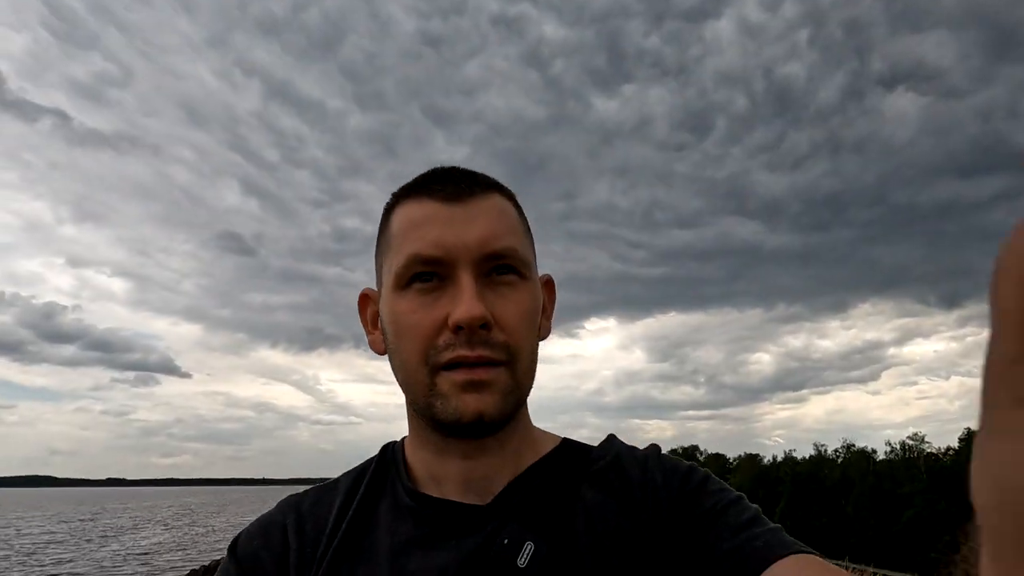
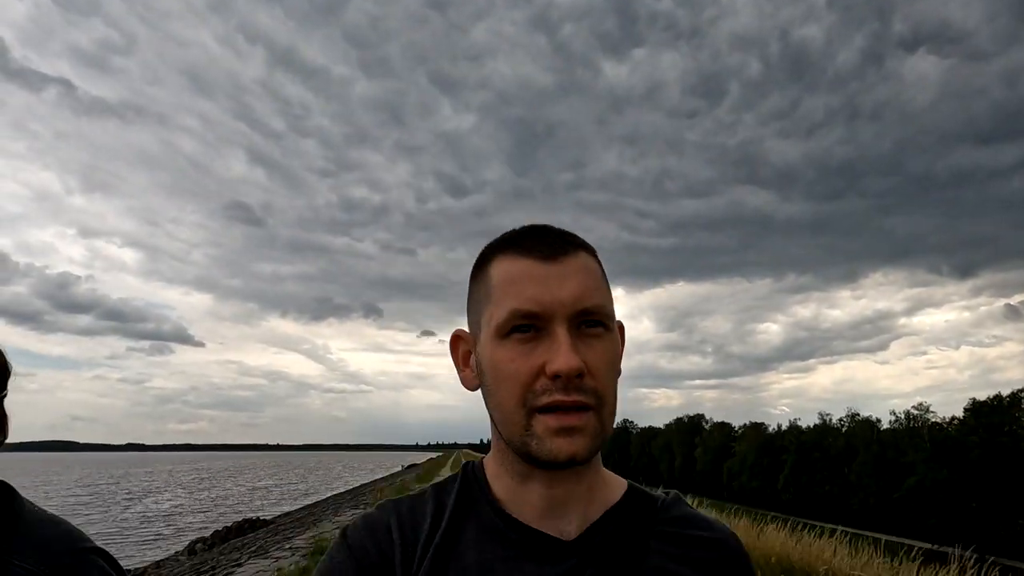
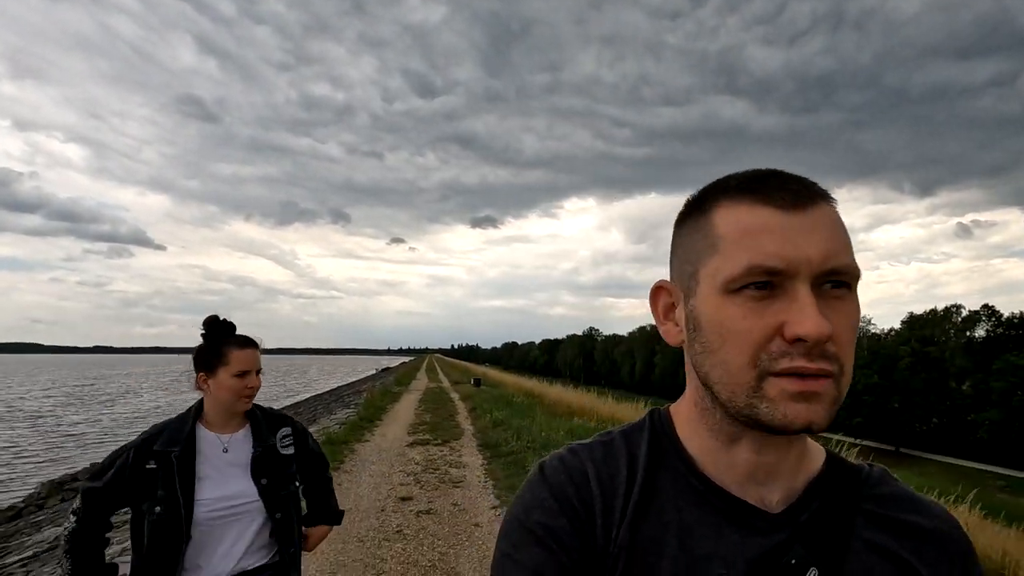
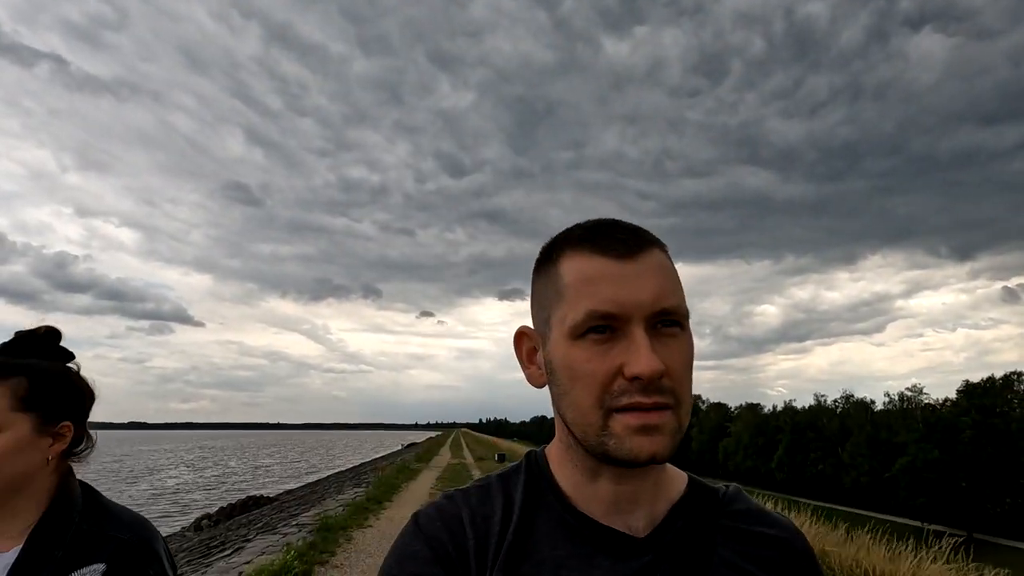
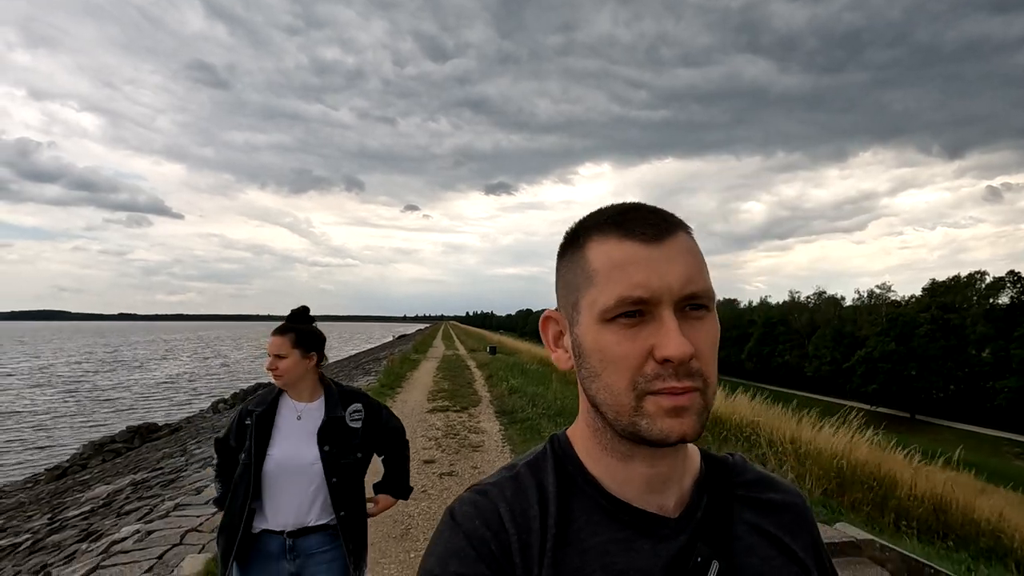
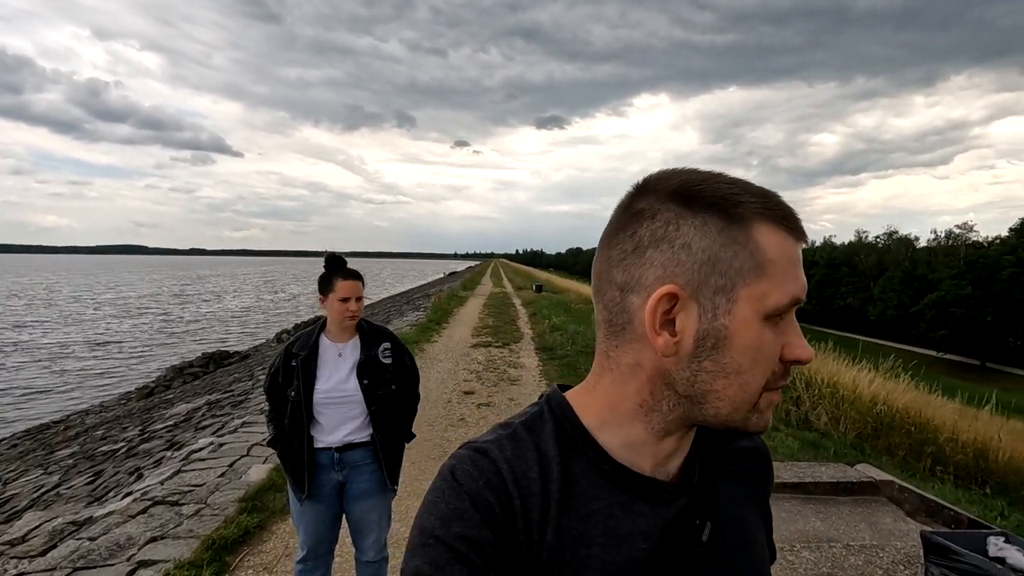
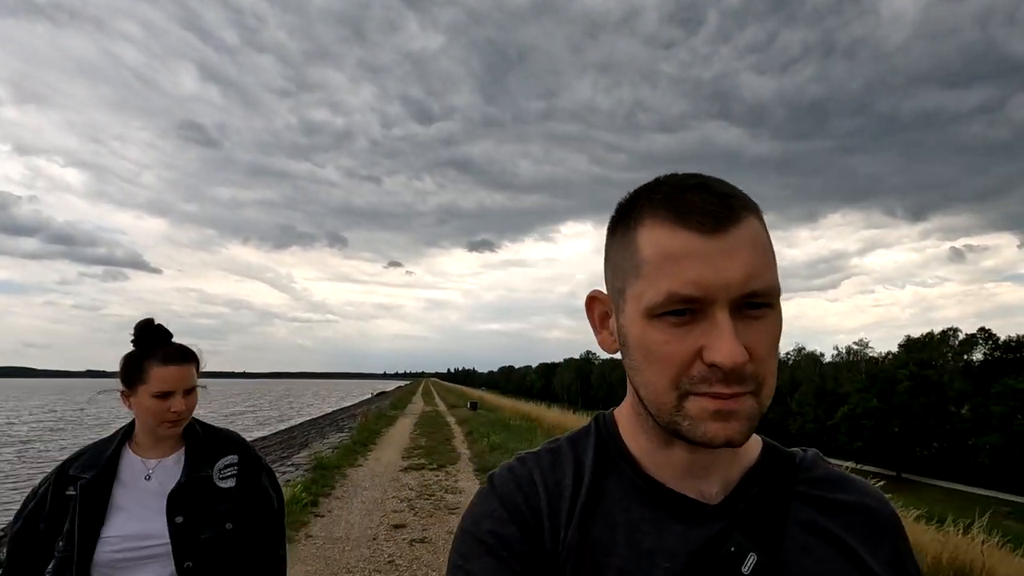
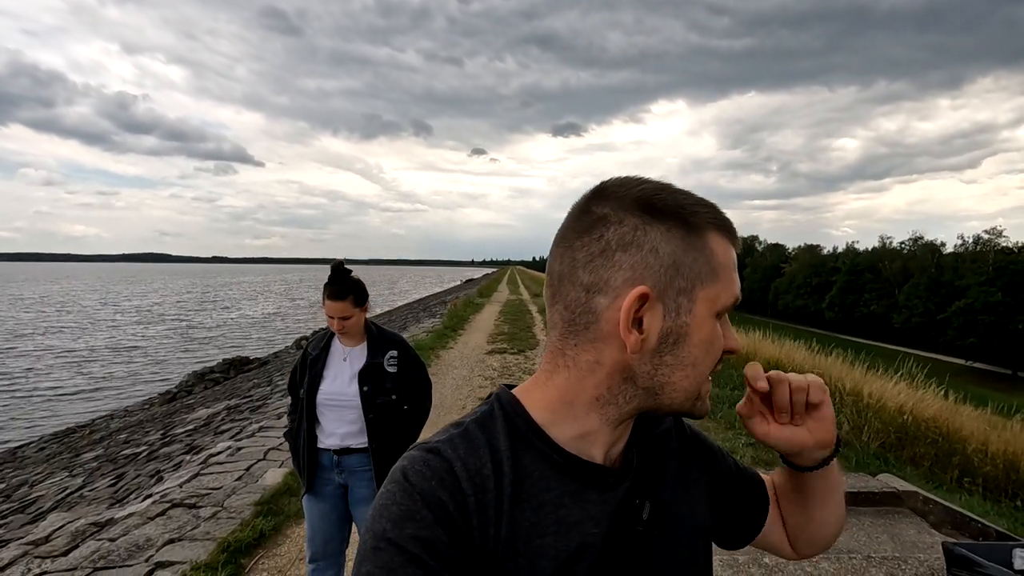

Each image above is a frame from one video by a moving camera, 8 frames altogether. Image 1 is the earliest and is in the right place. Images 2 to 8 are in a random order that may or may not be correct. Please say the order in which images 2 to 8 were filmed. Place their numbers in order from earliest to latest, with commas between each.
2, 4, 7, 3, 5, 8, 6
